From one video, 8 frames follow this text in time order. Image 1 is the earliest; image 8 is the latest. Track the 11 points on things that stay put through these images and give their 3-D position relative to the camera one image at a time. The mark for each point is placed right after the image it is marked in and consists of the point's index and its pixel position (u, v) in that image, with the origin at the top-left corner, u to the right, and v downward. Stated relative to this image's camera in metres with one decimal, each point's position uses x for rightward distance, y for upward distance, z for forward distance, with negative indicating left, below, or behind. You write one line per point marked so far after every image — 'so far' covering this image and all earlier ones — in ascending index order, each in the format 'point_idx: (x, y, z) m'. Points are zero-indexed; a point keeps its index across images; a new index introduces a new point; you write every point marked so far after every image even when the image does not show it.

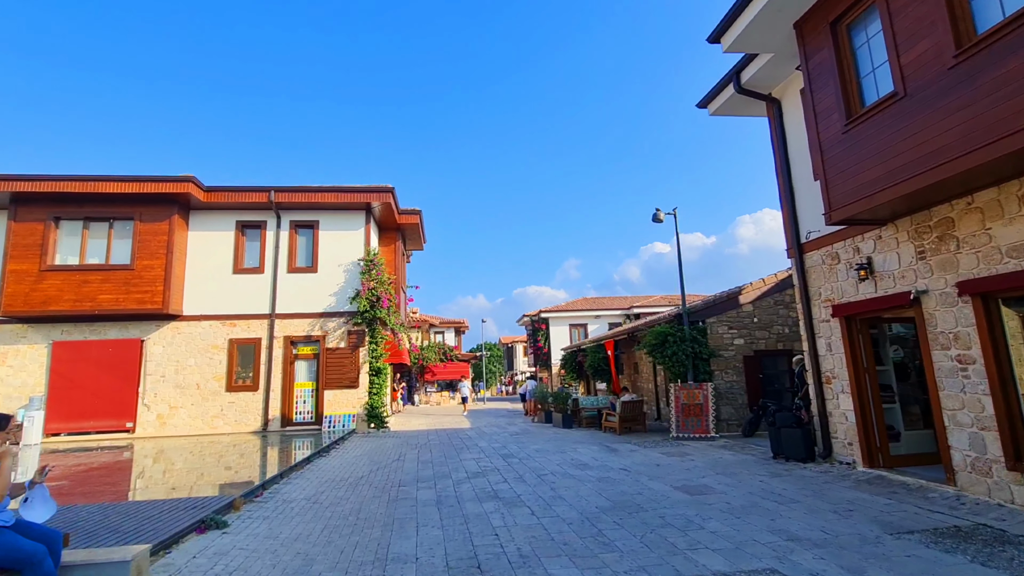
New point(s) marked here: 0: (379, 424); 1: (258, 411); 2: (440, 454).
0: (-4.1, -4.2, +15.4) m
1: (-7.7, -3.7, +15.0) m
2: (-1.5, -3.5, +10.6) m
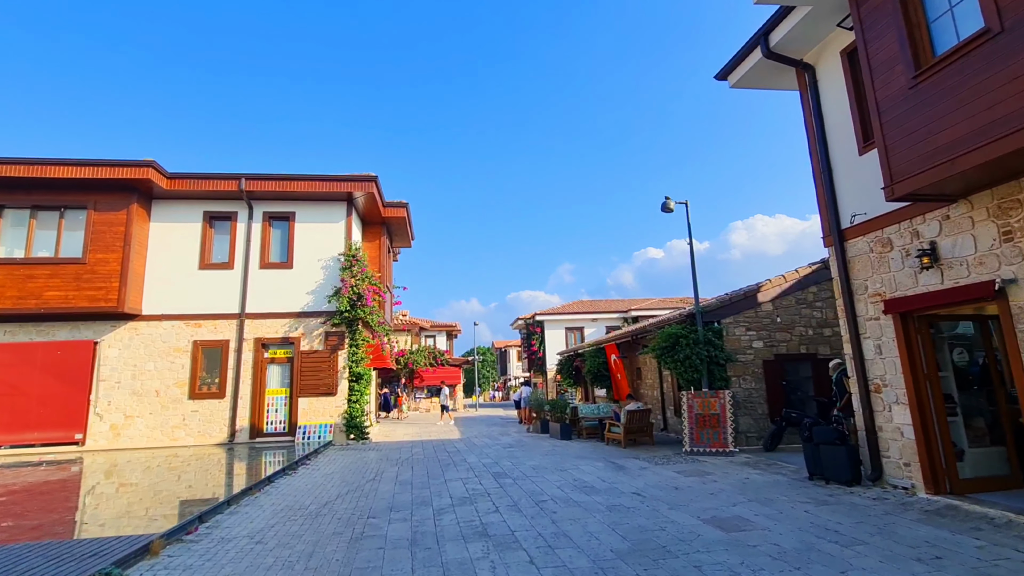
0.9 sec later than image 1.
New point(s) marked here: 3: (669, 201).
0: (-4.3, -4.2, +14.0) m
1: (-7.9, -3.6, +13.6) m
2: (-1.7, -3.4, +9.3) m
3: (+3.6, +2.0, +11.3) m
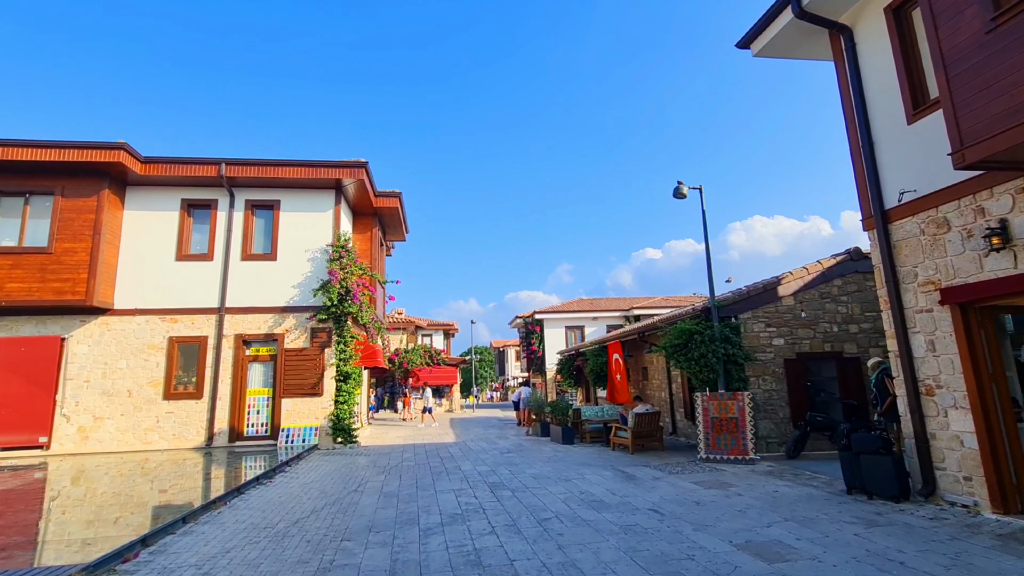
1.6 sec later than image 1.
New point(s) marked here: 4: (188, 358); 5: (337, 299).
0: (-4.3, -4.0, +13.1) m
1: (-7.9, -3.4, +12.7) m
2: (-1.7, -3.3, +8.4) m
3: (+3.5, +2.1, +10.4) m
4: (-8.4, -1.8, +13.0) m
5: (-4.7, -0.3, +13.3) m
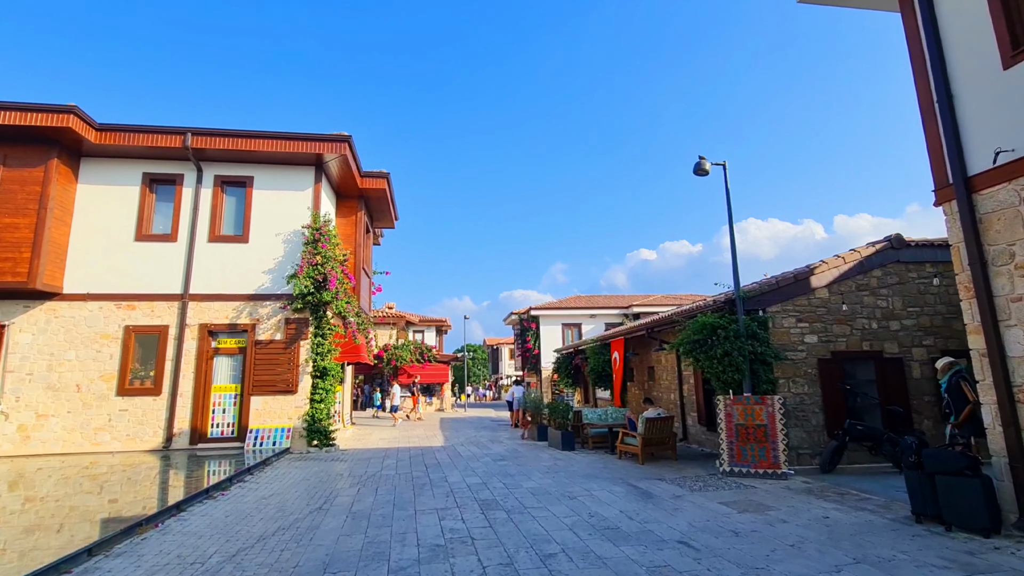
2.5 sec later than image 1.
0: (-4.5, -3.6, +11.8) m
1: (-8.0, -3.1, +11.3) m
2: (-1.8, -3.0, +7.1) m
3: (+3.5, +2.3, +9.2) m
4: (-8.5, -1.4, +11.6) m
5: (-4.8, 0.0, +12.0) m
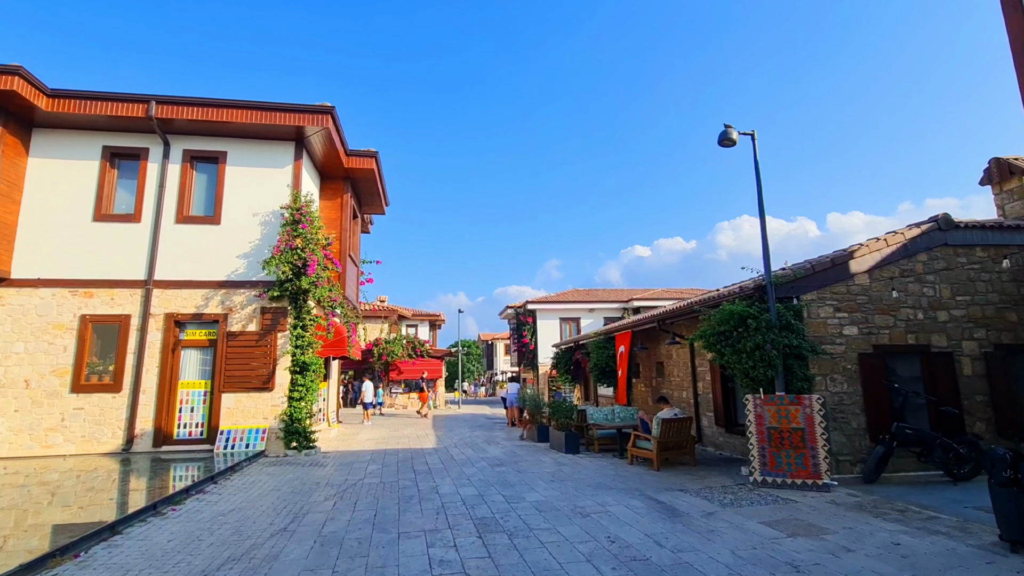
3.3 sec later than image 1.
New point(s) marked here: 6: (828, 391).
0: (-4.5, -3.4, +10.7) m
1: (-8.0, -2.8, +10.2) m
2: (-1.8, -2.7, +6.0) m
3: (+3.6, +2.6, +8.1) m
4: (-8.5, -1.1, +10.5) m
5: (-4.8, +0.3, +10.9) m
6: (+4.8, -1.6, +7.6) m
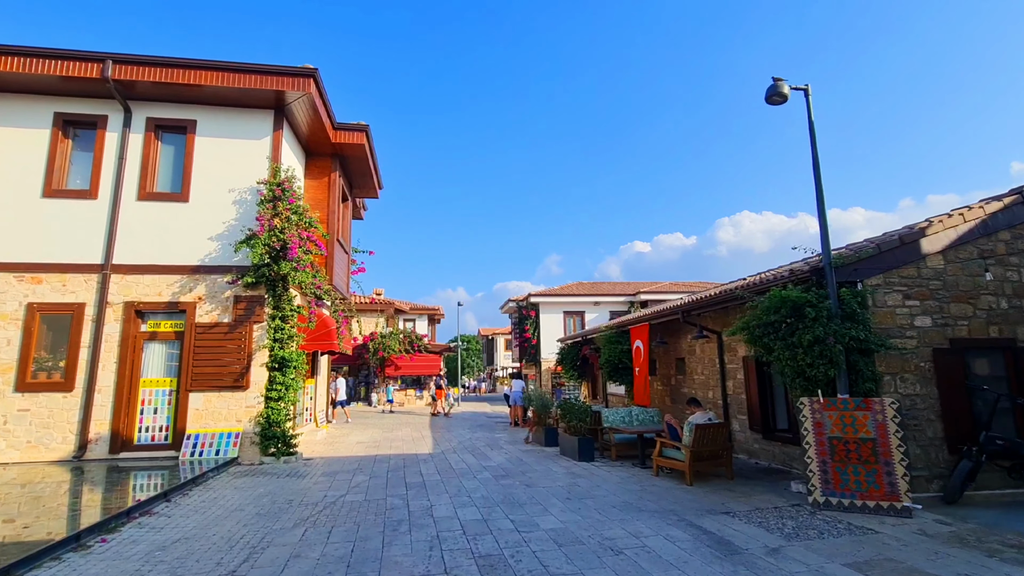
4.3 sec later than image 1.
0: (-4.4, -3.1, +9.5) m
1: (-7.9, -2.5, +9.0) m
2: (-1.6, -2.5, +4.8) m
3: (+3.7, +2.8, +6.8) m
4: (-8.4, -0.8, +9.2) m
5: (-4.7, +0.6, +9.6) m
6: (+4.9, -1.4, +6.4) m
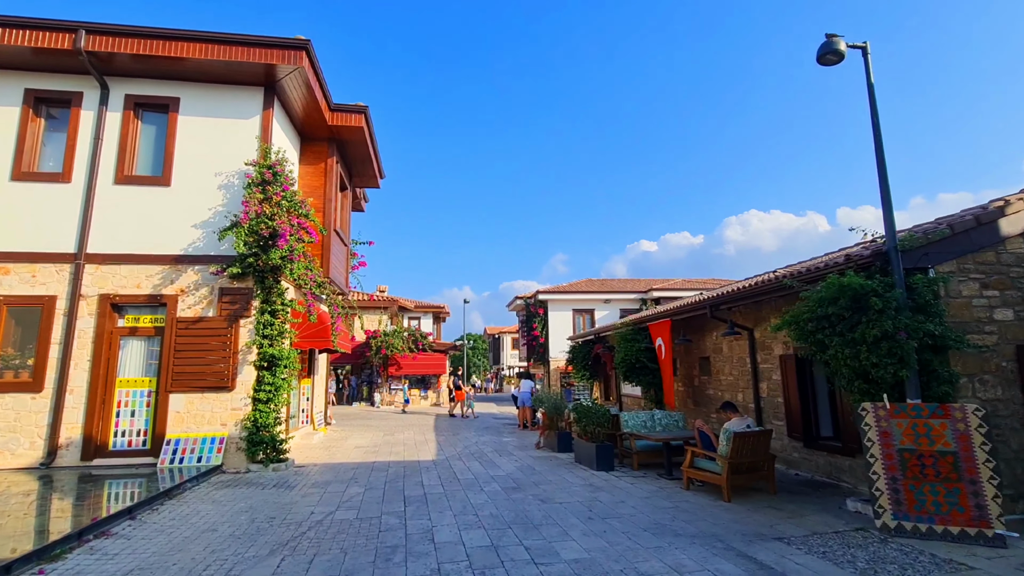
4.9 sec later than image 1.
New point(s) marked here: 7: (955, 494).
0: (-4.2, -2.9, +8.7) m
1: (-7.7, -2.3, +8.2) m
2: (-1.5, -2.4, +3.9) m
3: (+3.8, +2.9, +5.9) m
4: (-8.2, -0.7, +8.4) m
5: (-4.5, +0.8, +8.8) m
6: (+5.1, -1.2, +5.5) m
7: (+4.3, -2.0, +4.9) m
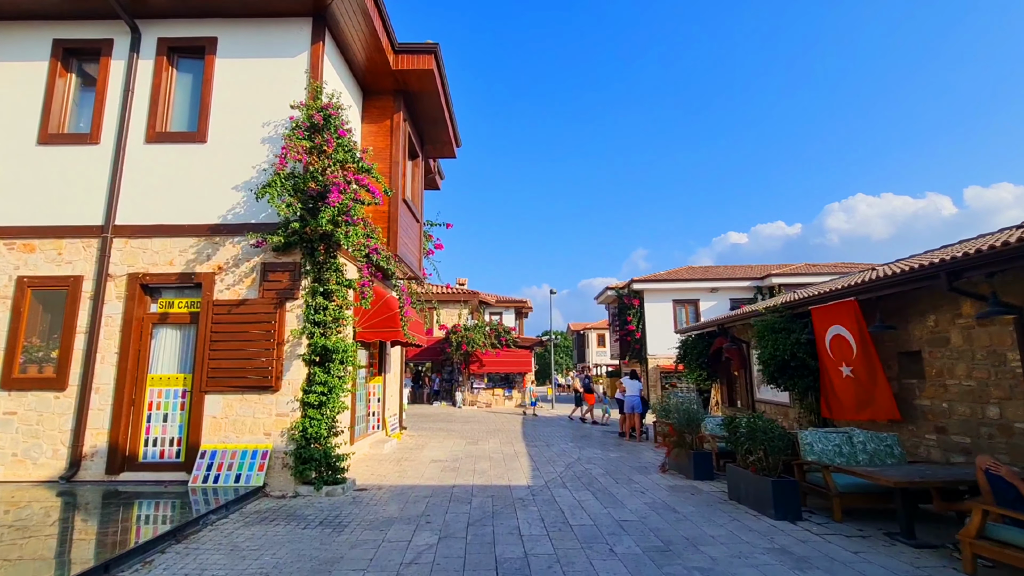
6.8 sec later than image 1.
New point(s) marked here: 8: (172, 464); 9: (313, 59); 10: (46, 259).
0: (-2.6, -2.6, +6.8) m
1: (-6.1, -2.0, +6.8) m
2: (-0.6, -2.0, +1.7) m
3: (+4.8, +3.5, +2.8) m
4: (-6.6, -0.4, +7.2) m
5: (-2.9, +1.1, +7.0) m
6: (+6.1, -0.7, +2.1) m
7: (+5.3, -1.5, +1.7) m
8: (-4.7, -2.4, +6.9) m
9: (-3.1, +3.5, +7.7) m
10: (-6.7, +0.4, +7.2) m
